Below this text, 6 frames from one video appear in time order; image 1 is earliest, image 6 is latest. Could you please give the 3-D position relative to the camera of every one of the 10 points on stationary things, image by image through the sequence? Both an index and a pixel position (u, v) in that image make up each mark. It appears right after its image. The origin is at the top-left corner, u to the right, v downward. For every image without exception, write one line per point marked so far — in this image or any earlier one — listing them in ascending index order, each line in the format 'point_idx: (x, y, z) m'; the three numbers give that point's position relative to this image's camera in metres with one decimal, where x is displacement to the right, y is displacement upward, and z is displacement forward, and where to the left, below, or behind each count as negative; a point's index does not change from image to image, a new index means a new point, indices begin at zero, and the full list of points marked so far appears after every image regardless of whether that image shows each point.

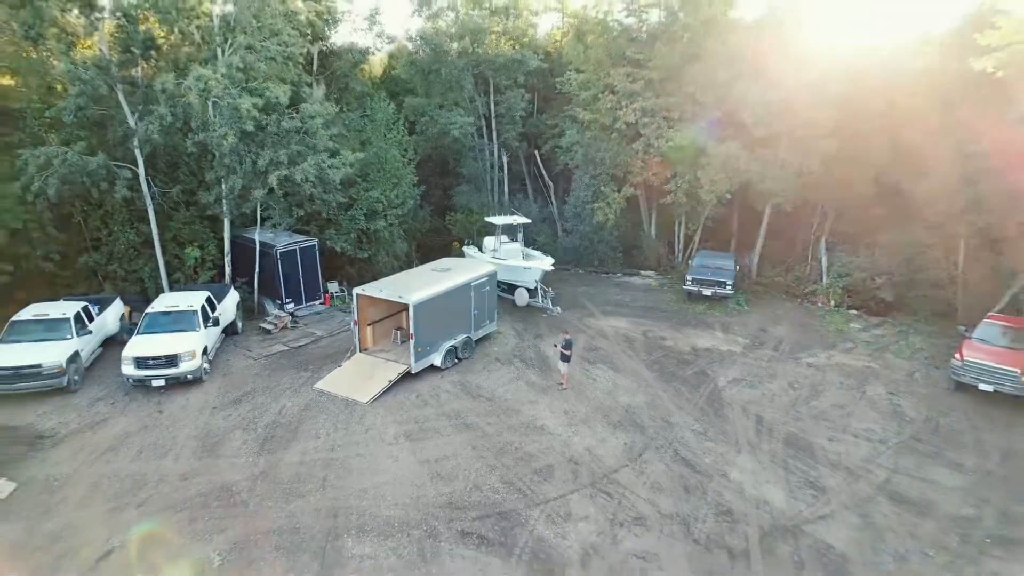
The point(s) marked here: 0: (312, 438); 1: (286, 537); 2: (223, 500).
0: (-2.9, -2.2, +9.7) m
1: (-2.5, -2.8, +7.5) m
2: (-3.6, -2.6, +8.2) m
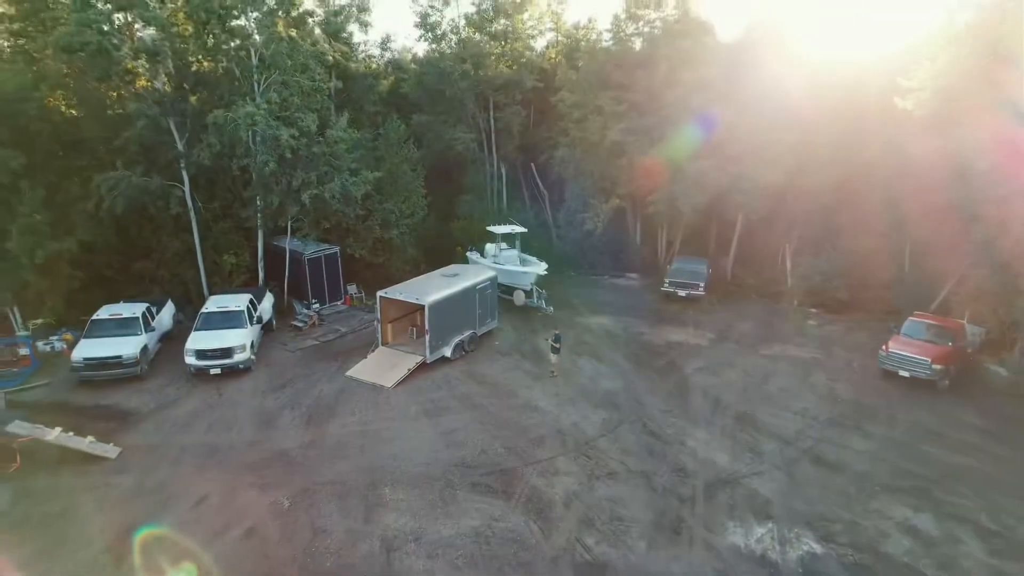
0: (-2.9, -2.3, +11.9) m
1: (-2.5, -2.9, +9.7) m
2: (-3.6, -2.7, +10.4) m
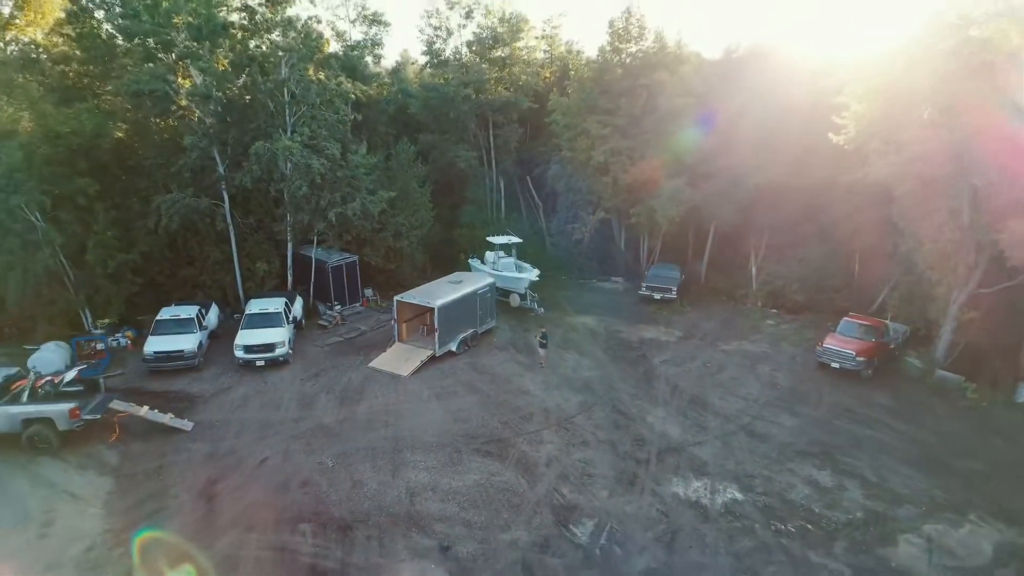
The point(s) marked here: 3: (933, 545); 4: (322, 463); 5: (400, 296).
0: (-3.0, -2.4, +14.6) m
1: (-2.7, -3.0, +12.4) m
2: (-3.7, -2.8, +13.1) m
3: (+6.3, -3.8, +9.9) m
4: (-3.4, -3.1, +12.0) m
5: (-2.8, -0.2, +16.6) m
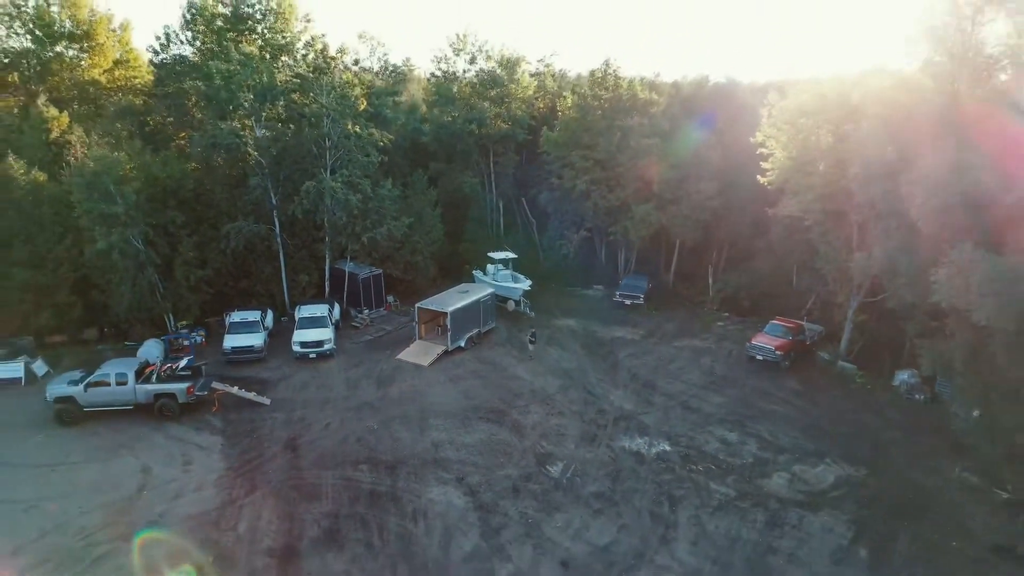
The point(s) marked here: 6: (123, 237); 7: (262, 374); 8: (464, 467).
0: (-3.2, -2.7, +19.1) m
1: (-2.8, -3.3, +16.9) m
2: (-3.8, -3.1, +17.6) m
3: (+6.2, -4.1, +14.4) m
4: (-3.5, -3.4, +16.5) m
5: (-2.9, -0.5, +21.1) m
6: (-11.5, +1.5, +19.6) m
7: (-7.3, -2.5, +19.5) m
8: (-1.0, -3.9, +14.7) m
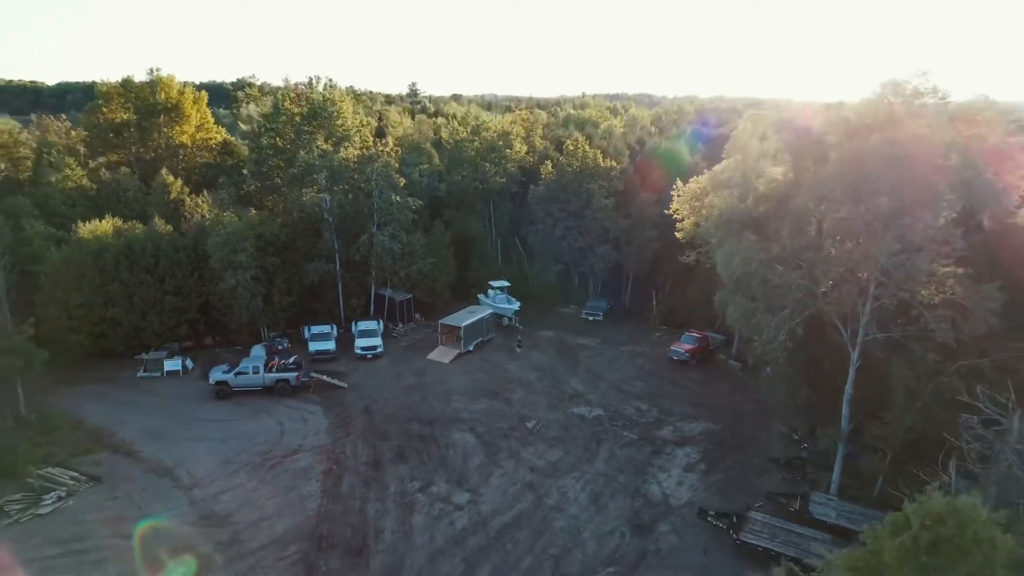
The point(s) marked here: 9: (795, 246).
0: (-3.4, -3.7, +28.3) m
1: (-3.1, -4.2, +26.1) m
2: (-4.1, -4.1, +26.9) m
3: (+5.9, -5.0, +23.6) m
4: (-3.8, -4.4, +25.8) m
5: (-3.2, -1.5, +30.4) m
6: (-11.8, +0.5, +28.9) m
7: (-7.6, -3.5, +28.7) m
8: (-1.3, -4.8, +23.9) m
9: (+7.6, +1.1, +17.9) m
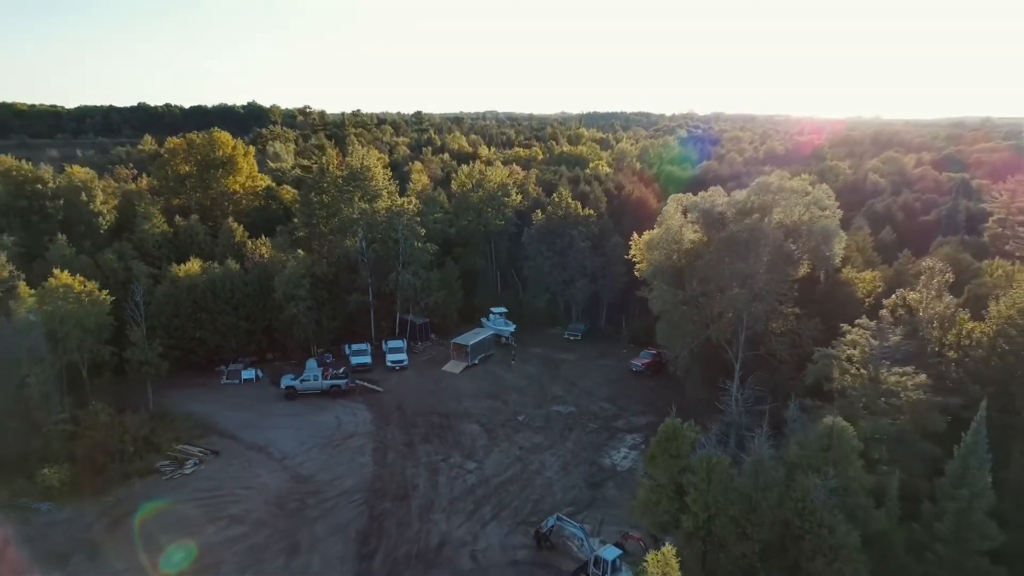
0: (-3.7, -5.2, +36.8) m
1: (-3.3, -5.7, +34.6) m
2: (-4.3, -5.5, +35.3) m
3: (+5.6, -6.4, +32.1) m
4: (-4.1, -5.8, +34.2) m
5: (-3.4, -3.0, +38.9) m
6: (-12.0, -1.0, +37.4) m
7: (-7.9, -5.0, +37.2) m
8: (-1.6, -6.3, +32.3) m
9: (+7.4, -0.2, +26.5) m
